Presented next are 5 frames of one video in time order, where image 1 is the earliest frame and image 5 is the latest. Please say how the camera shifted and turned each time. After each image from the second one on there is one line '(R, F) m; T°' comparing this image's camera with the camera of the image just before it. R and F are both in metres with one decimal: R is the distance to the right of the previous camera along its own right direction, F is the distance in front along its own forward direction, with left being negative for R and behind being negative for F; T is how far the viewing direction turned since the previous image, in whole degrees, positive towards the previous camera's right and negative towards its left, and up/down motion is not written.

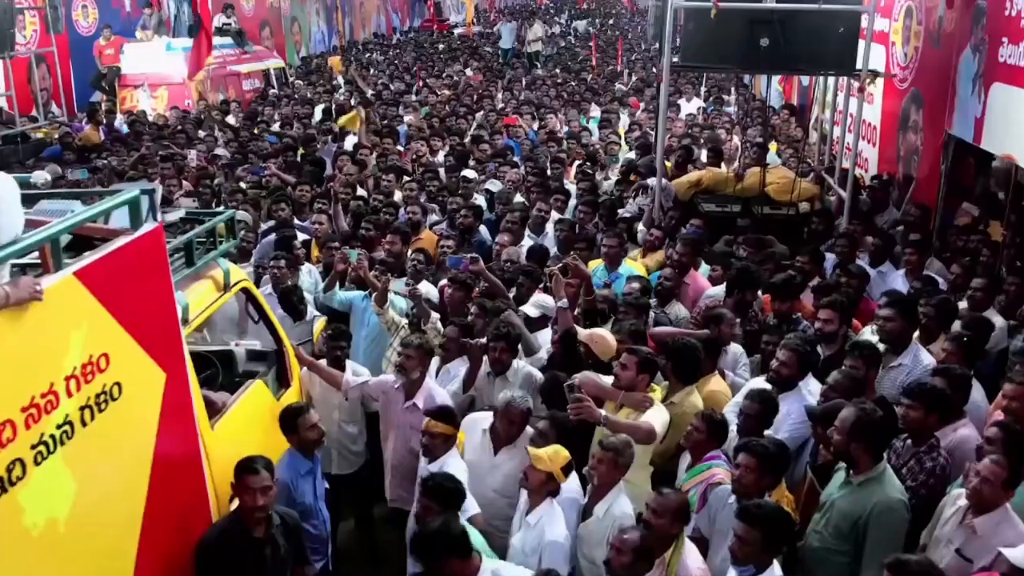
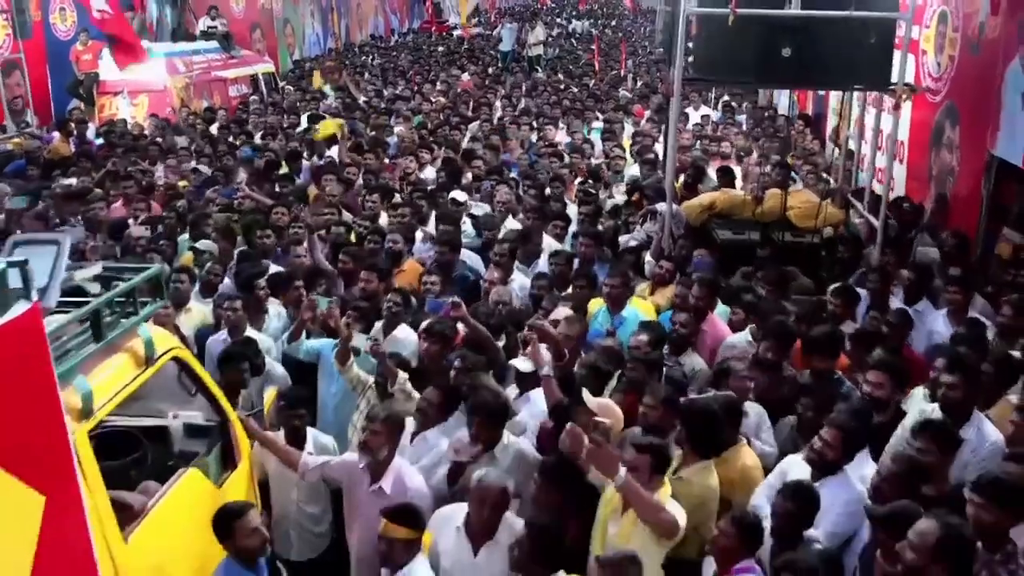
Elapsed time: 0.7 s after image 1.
(+0.1, +0.8) m; 0°
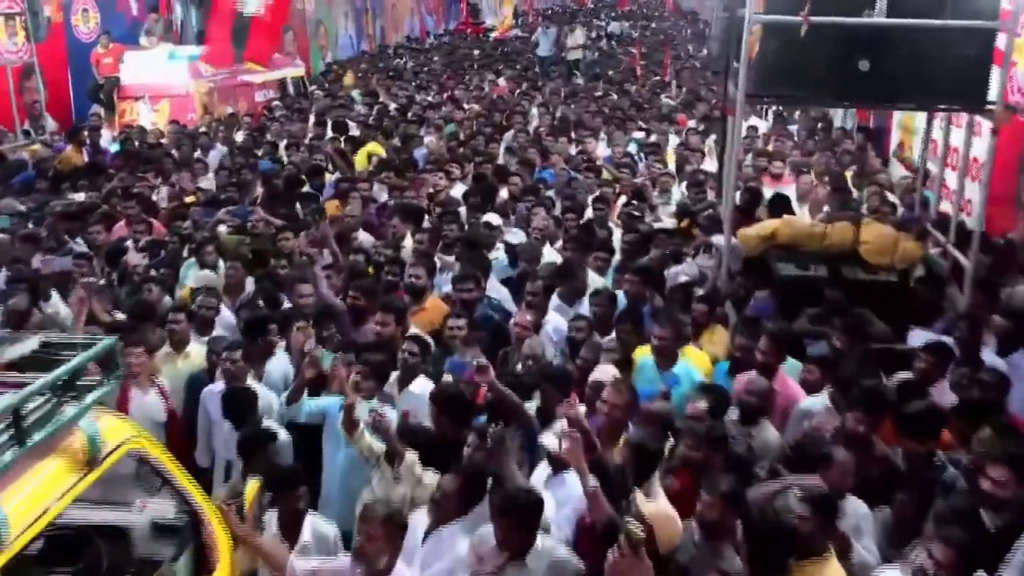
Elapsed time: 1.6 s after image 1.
(0.0, +0.7) m; -2°
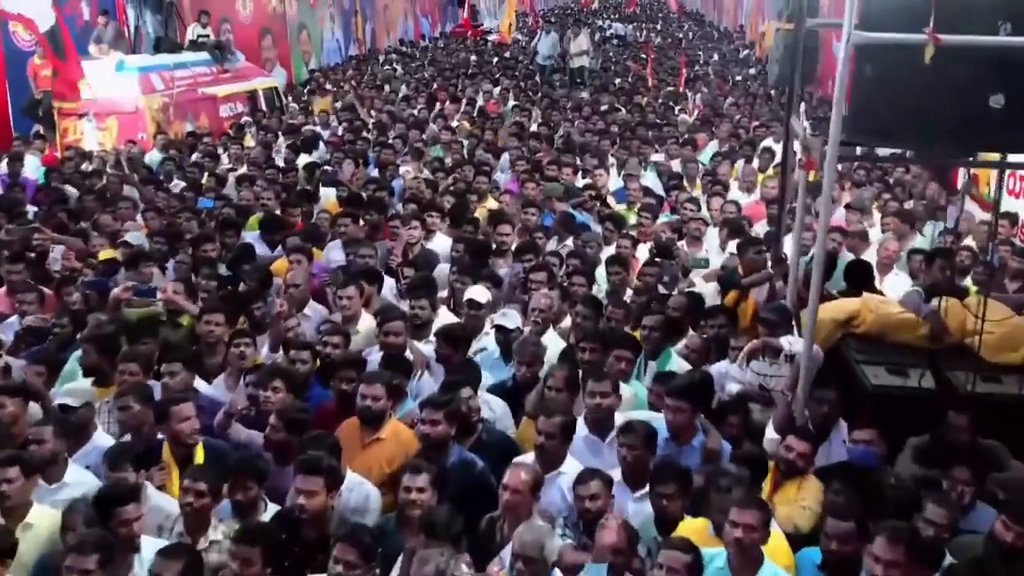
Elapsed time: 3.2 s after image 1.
(0.0, +1.7) m; 0°
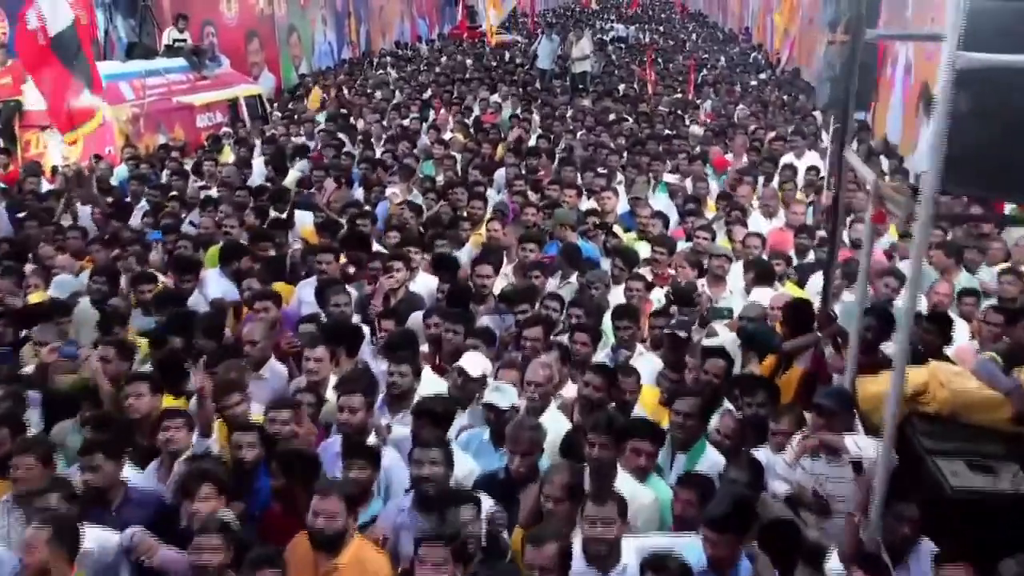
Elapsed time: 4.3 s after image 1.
(0.0, +0.9) m; 0°
